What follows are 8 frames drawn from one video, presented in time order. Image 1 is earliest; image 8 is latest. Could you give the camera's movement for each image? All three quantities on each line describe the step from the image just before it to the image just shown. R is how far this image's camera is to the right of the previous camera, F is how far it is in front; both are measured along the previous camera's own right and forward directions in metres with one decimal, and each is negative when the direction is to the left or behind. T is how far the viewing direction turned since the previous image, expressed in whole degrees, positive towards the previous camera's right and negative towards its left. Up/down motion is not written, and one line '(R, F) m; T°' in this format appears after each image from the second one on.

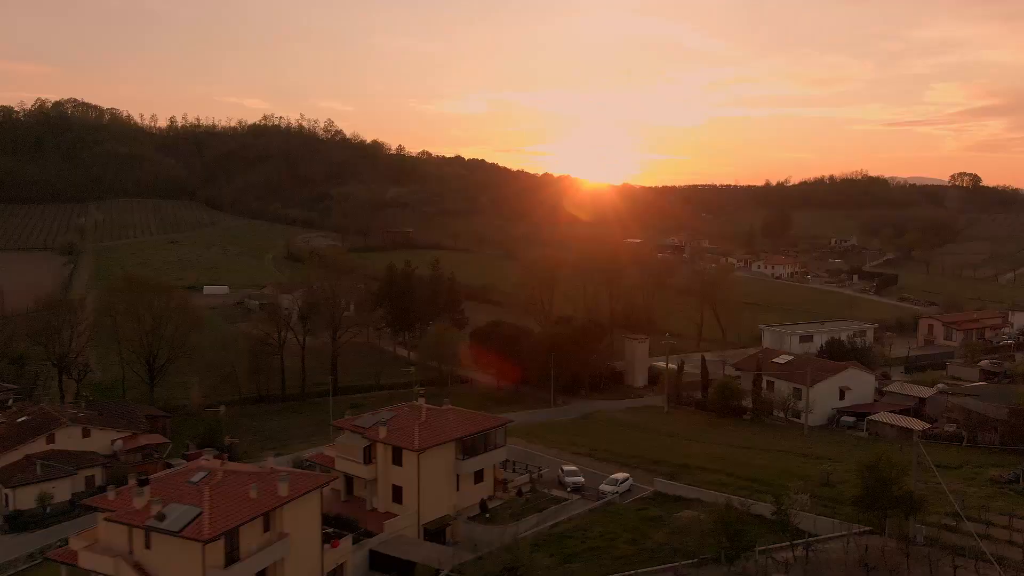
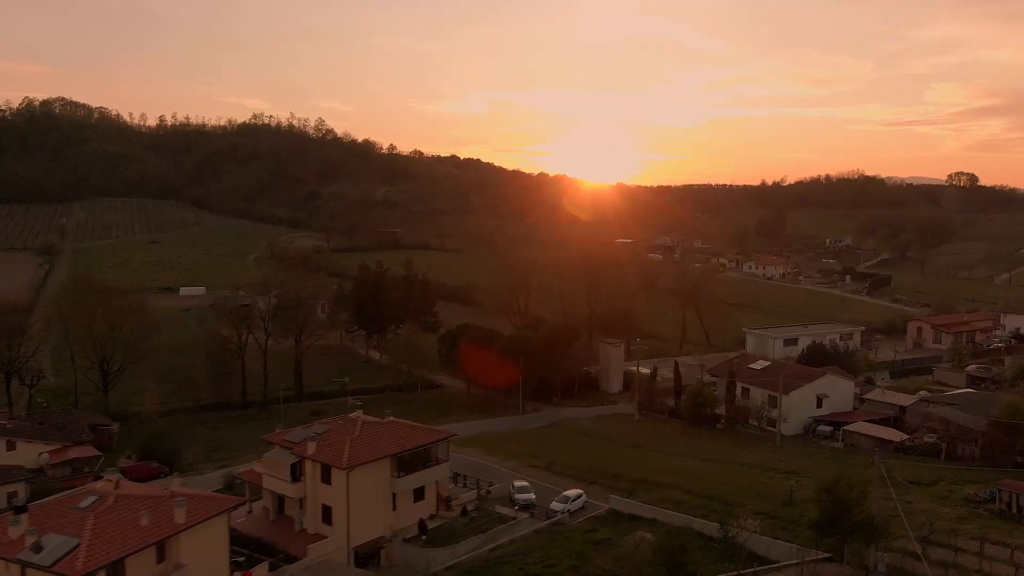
(+0.9, +1.2) m; 0°
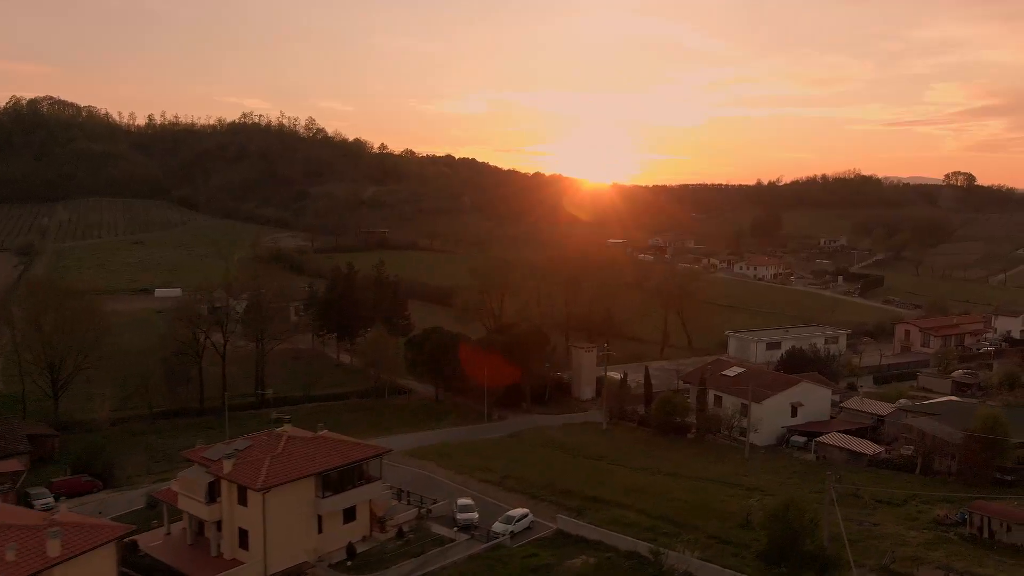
(+0.9, +1.2) m; 0°
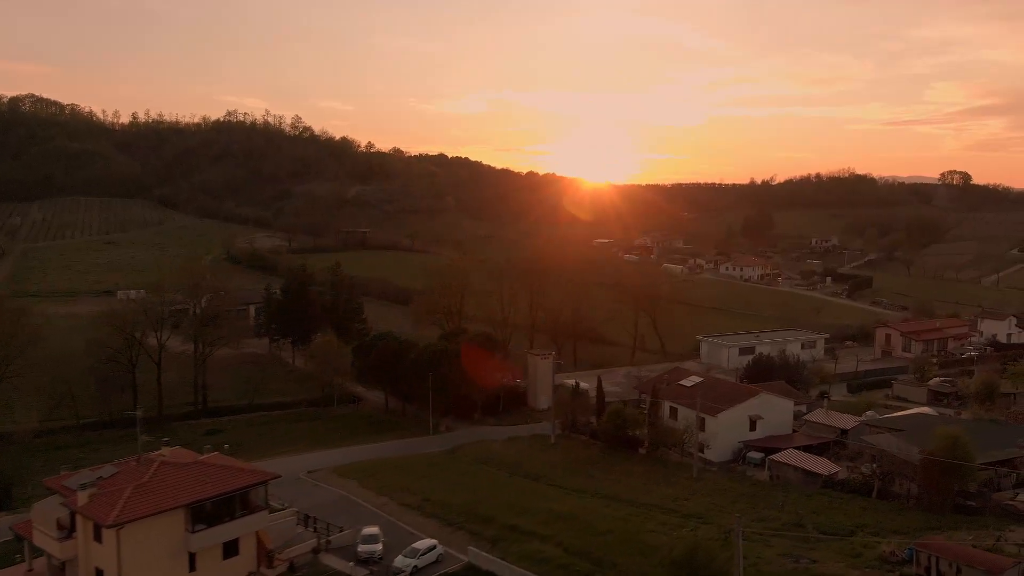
(+1.3, +1.7) m; 0°
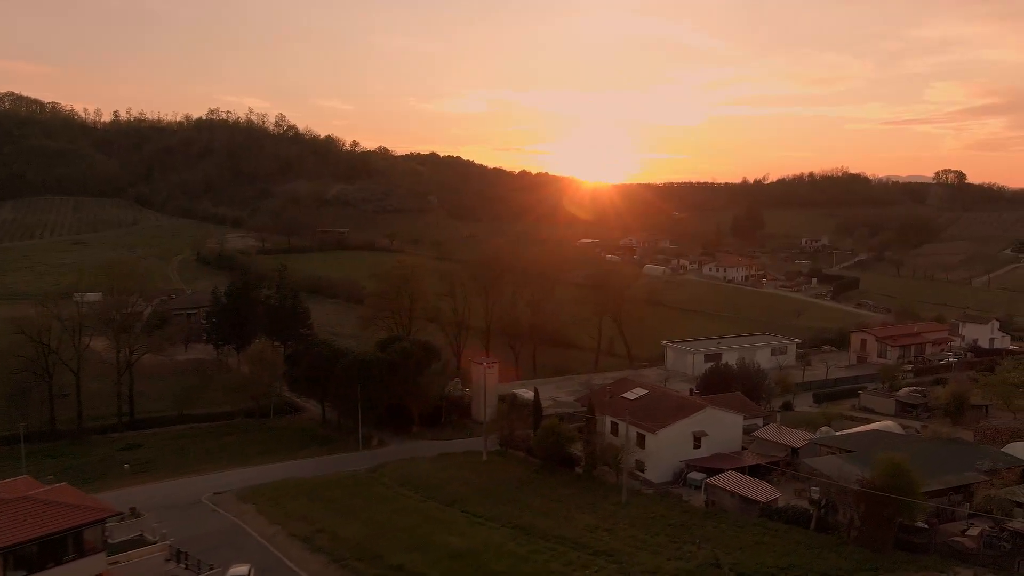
(+1.4, +1.8) m; 0°
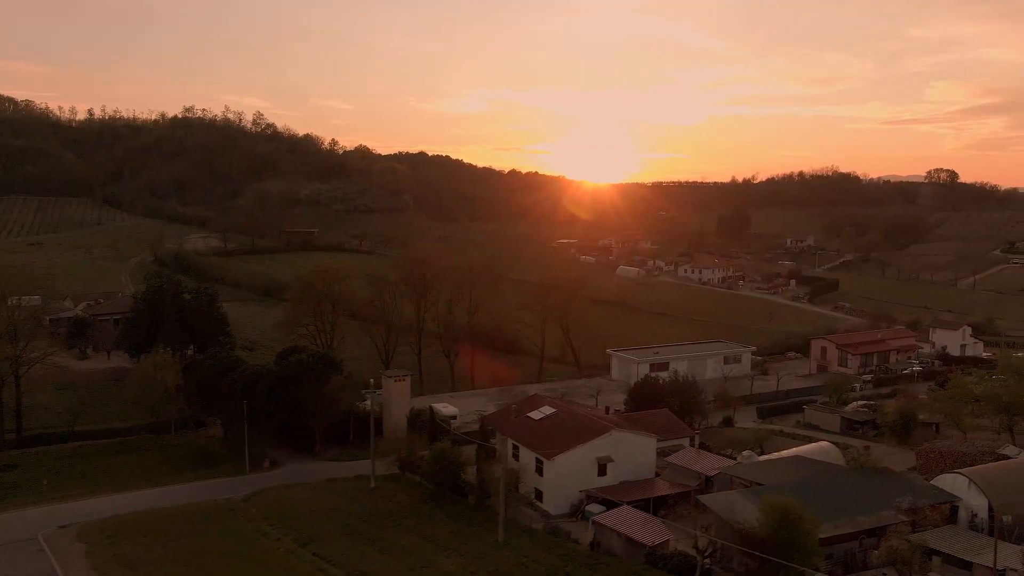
(+2.0, +2.3) m; 0°
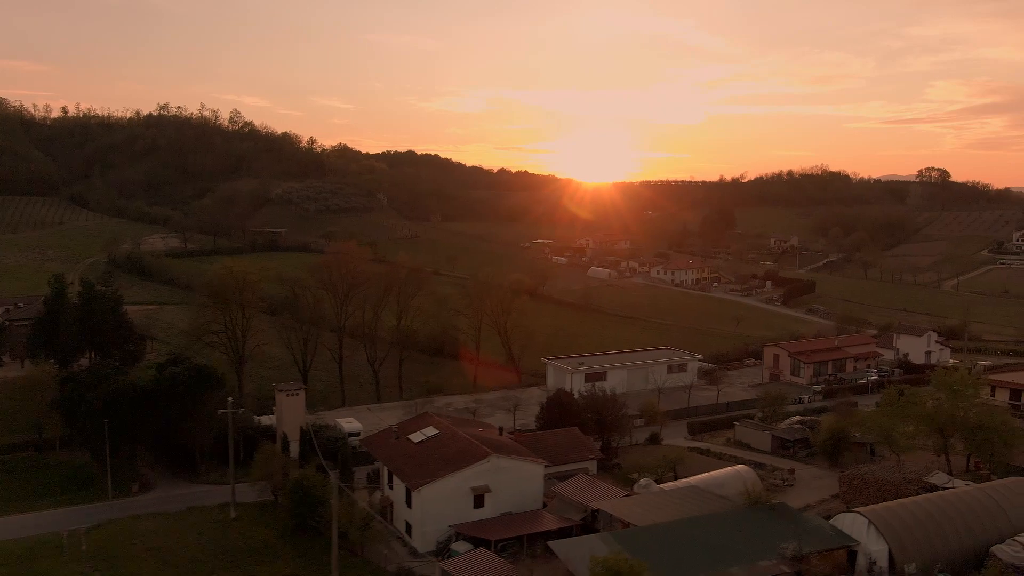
(+2.0, +2.1) m; 0°
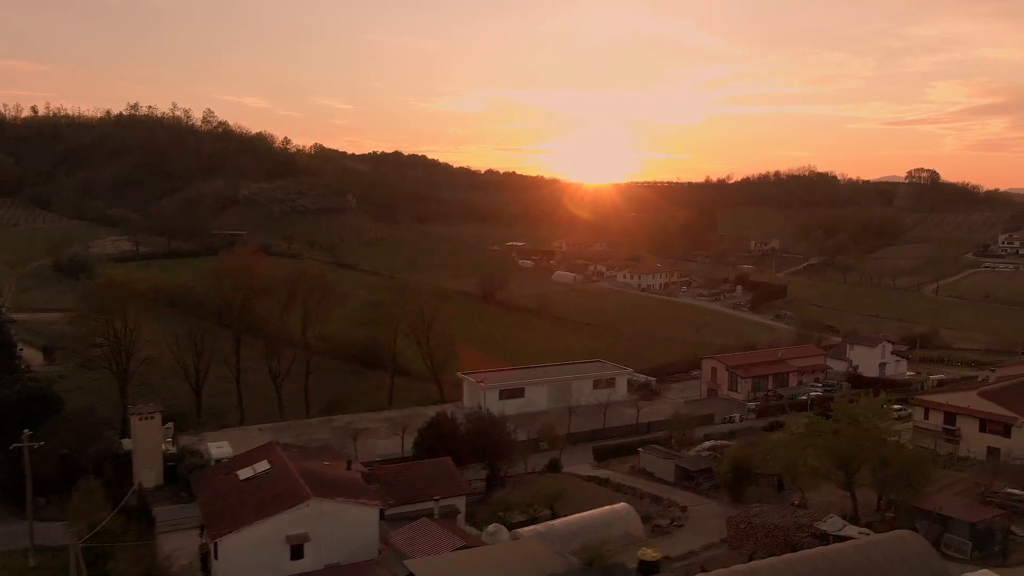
(+2.3, +2.3) m; 0°
